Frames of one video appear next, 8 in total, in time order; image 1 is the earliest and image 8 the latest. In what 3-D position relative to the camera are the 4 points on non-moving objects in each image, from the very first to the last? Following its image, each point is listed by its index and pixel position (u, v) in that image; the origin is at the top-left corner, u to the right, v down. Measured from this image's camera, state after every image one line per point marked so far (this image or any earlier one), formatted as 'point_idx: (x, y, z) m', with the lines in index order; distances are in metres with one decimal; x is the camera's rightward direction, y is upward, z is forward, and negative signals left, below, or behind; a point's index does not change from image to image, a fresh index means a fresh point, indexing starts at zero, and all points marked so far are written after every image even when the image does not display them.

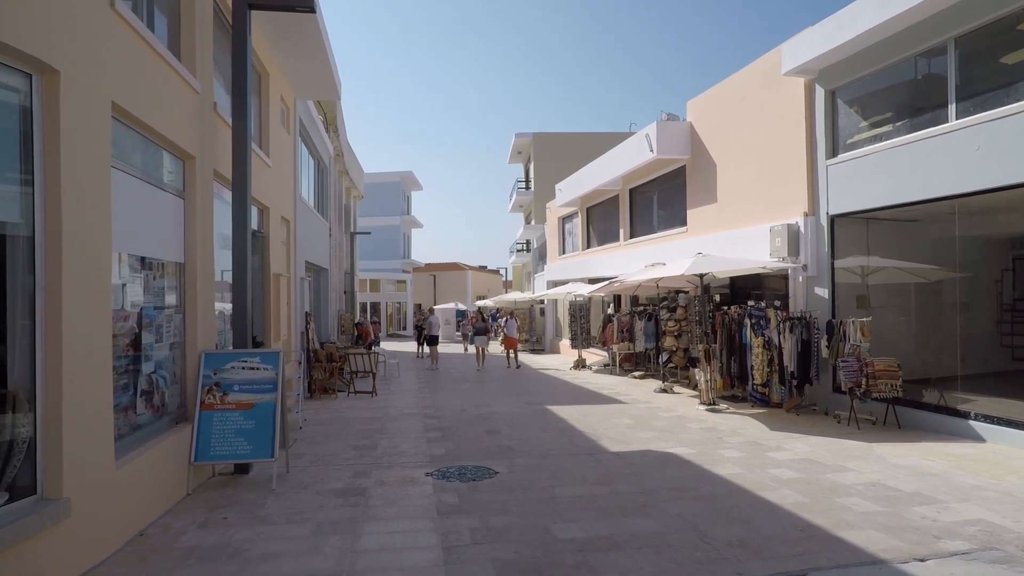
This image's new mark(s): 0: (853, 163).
0: (+5.6, +2.1, +9.4) m
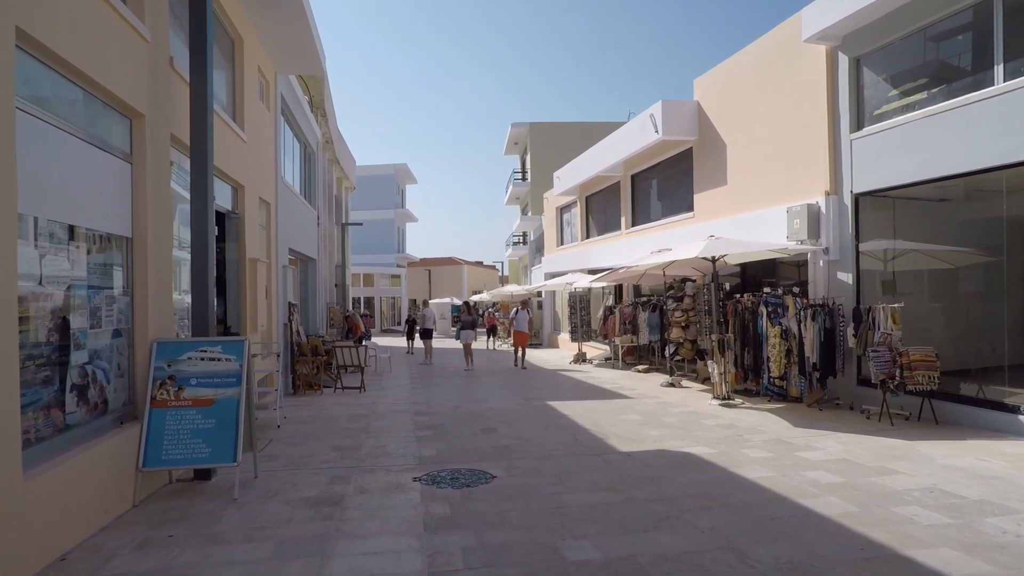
0: (+5.6, +2.3, +8.6) m
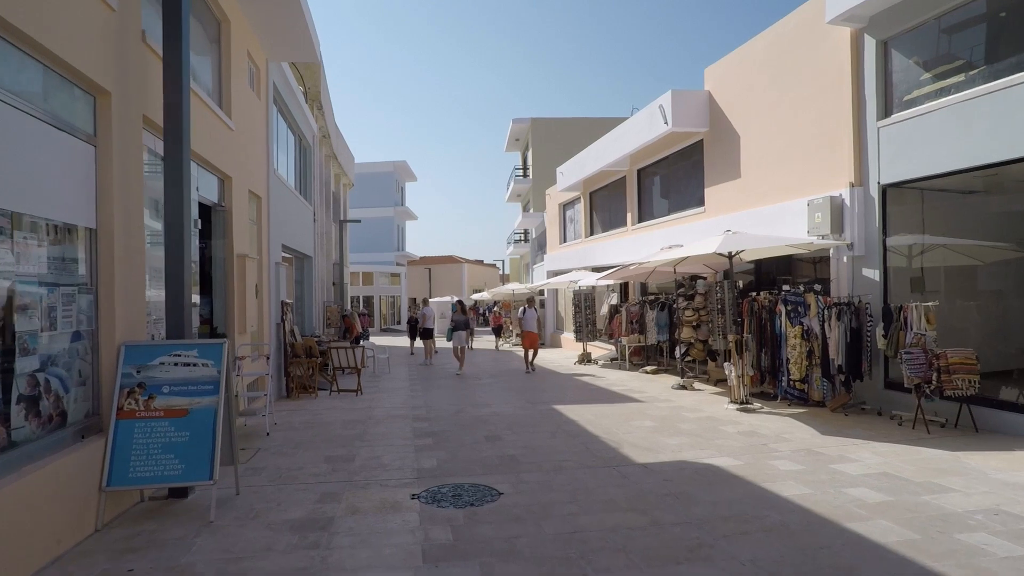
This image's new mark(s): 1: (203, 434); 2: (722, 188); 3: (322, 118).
0: (+5.6, +2.3, +8.1) m
1: (-2.5, -1.2, +4.7) m
2: (+4.6, +2.2, +12.5) m
3: (-6.2, +5.6, +18.6) m
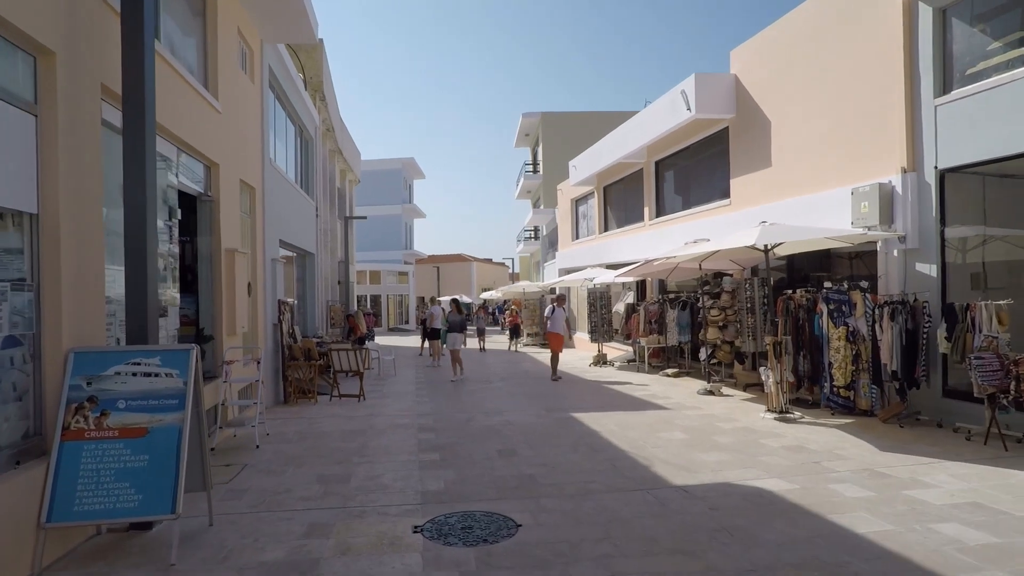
0: (+5.8, +2.4, +7.2) m
1: (-2.4, -1.2, +3.9) m
2: (+4.9, +2.2, +11.6) m
3: (-5.9, +5.6, +17.9) m
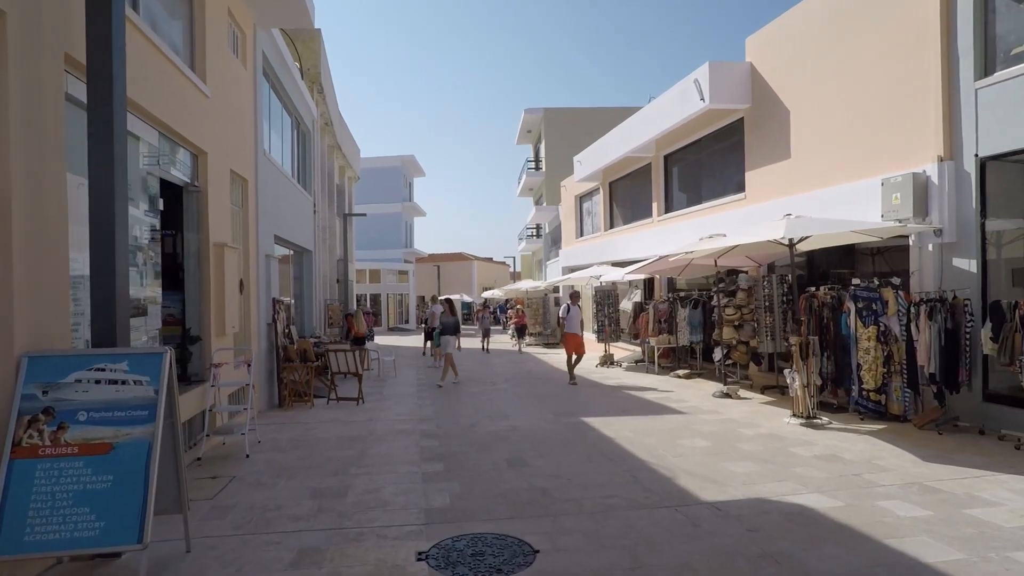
0: (+5.9, +2.4, +6.7) m
1: (-2.3, -1.1, +3.4) m
2: (+5.0, +2.3, +11.1) m
3: (-5.8, +5.7, +17.4) m
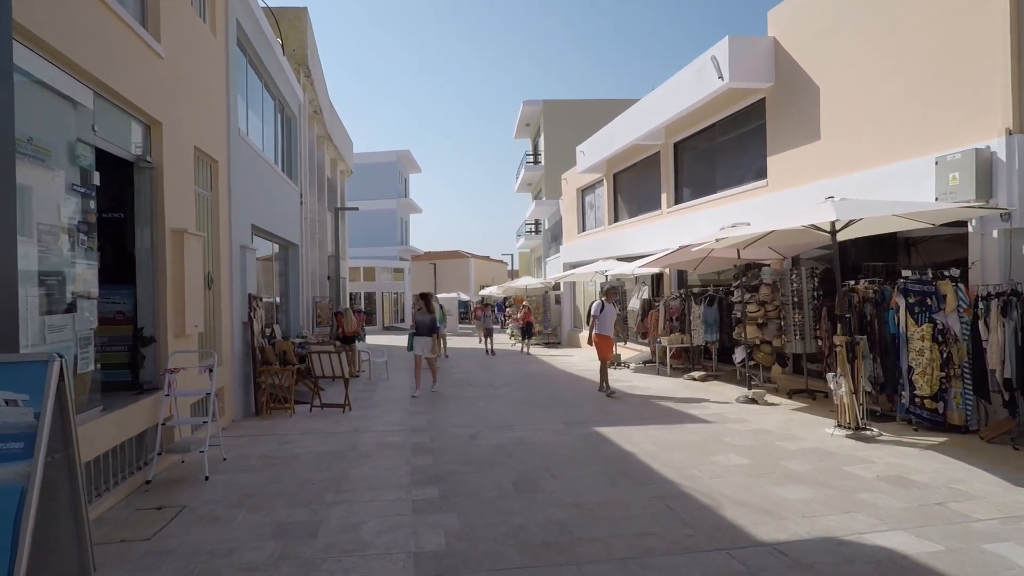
0: (+6.0, +2.5, +5.7) m
1: (-2.2, -1.1, +2.4) m
2: (+5.0, +2.4, +10.1) m
3: (-5.8, +5.8, +16.4) m
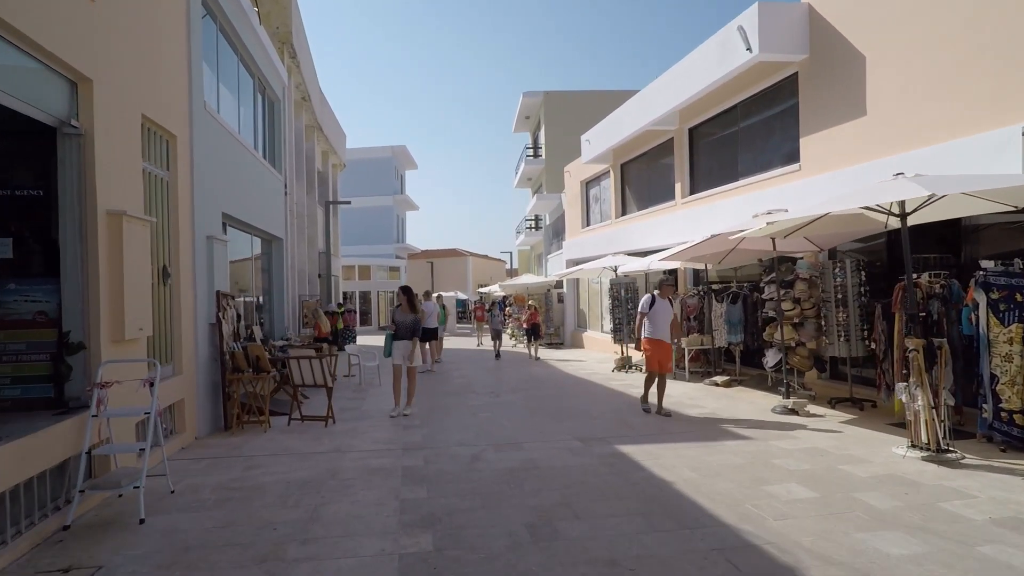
0: (+6.1, +2.6, +4.6) m
1: (-2.1, -1.0, +1.3) m
2: (+5.1, +2.4, +9.0) m
3: (-5.7, +5.8, +15.2) m
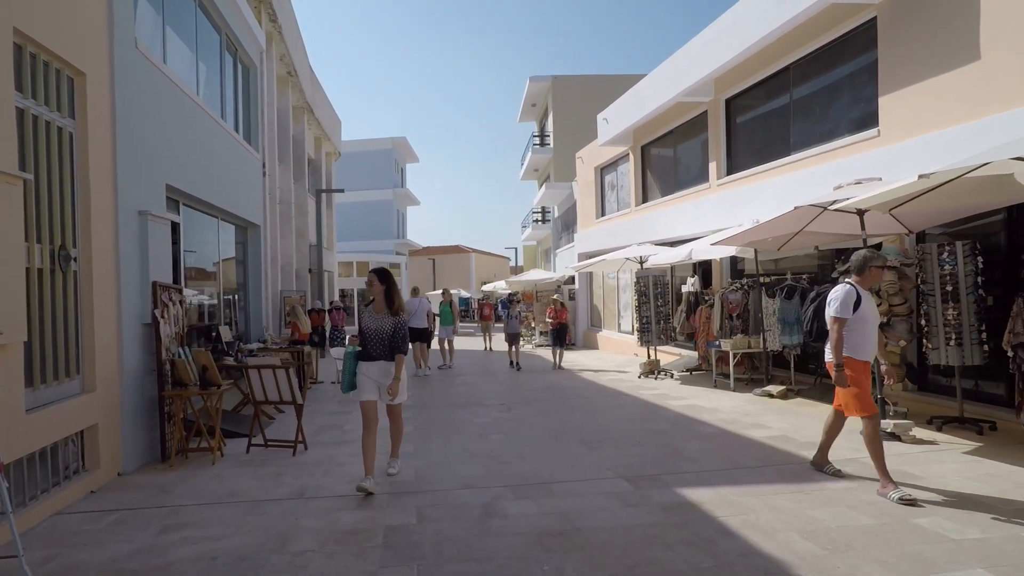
0: (+6.3, +2.7, +2.9) m
1: (-1.9, -0.9, -0.4) m
2: (+5.3, +2.6, +7.3) m
3: (-5.5, +5.9, +13.5) m
